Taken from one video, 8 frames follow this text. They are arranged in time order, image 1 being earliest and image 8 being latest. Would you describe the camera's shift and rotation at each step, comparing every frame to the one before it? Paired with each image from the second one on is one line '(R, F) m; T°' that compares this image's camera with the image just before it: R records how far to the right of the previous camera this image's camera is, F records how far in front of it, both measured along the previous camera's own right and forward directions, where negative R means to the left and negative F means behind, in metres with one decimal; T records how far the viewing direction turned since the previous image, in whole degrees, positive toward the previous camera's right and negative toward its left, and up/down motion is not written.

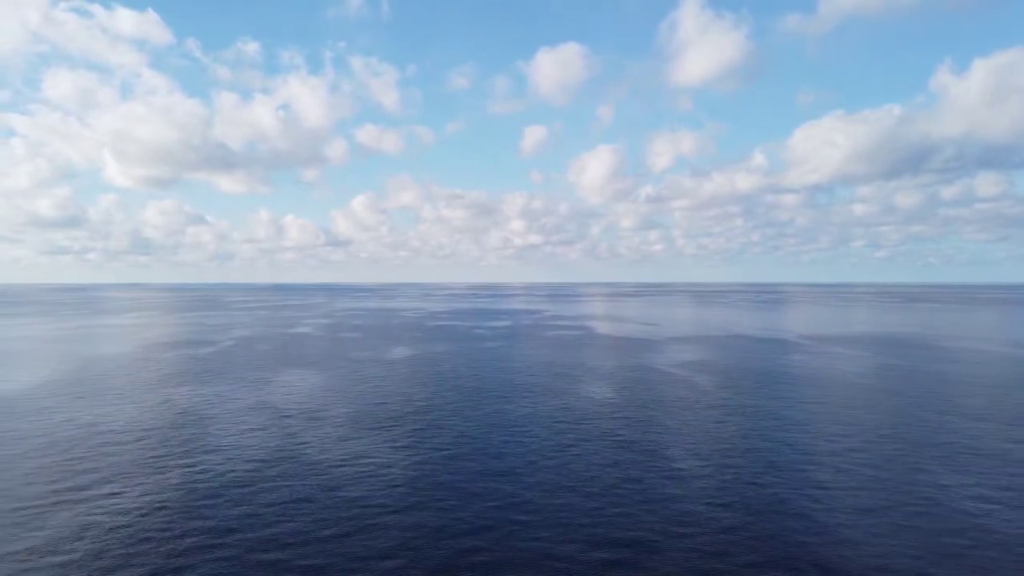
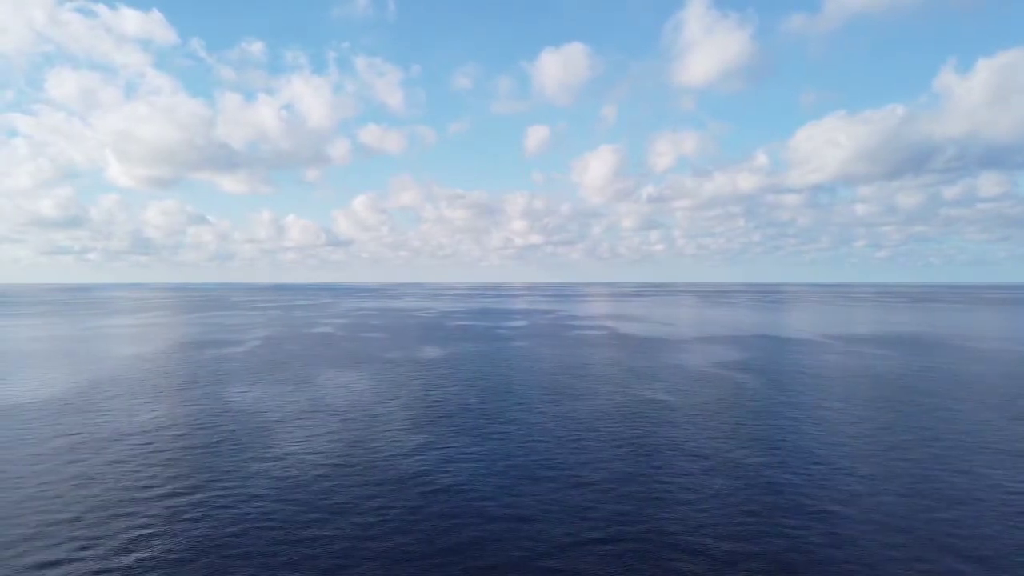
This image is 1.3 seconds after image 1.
(-5.0, +0.1) m; 0°
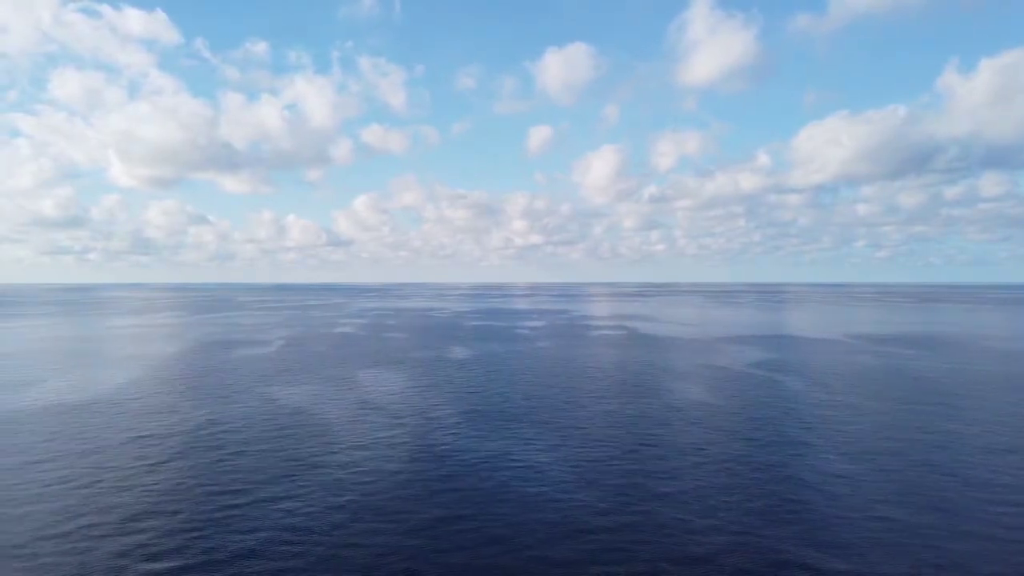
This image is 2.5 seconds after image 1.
(-4.7, +0.1) m; 0°
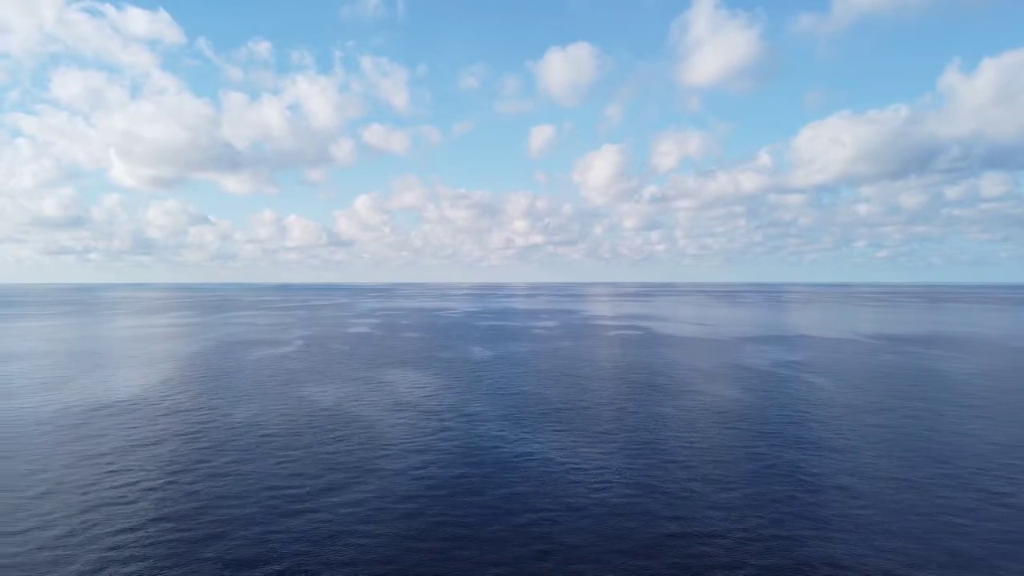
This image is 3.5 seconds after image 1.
(-3.5, +0.4) m; 0°
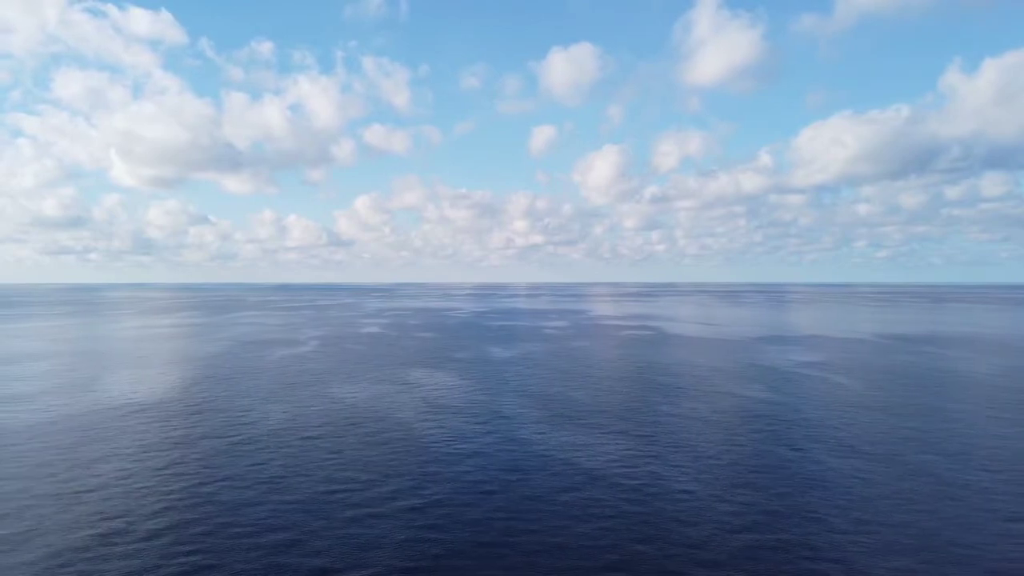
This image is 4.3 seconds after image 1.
(-3.0, 0.0) m; 0°
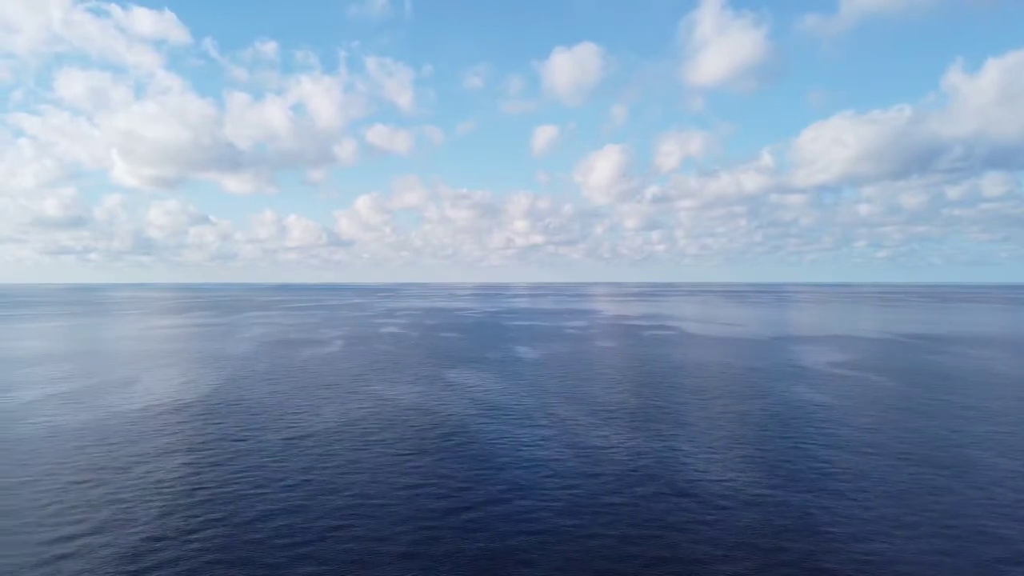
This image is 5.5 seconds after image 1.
(-4.8, +0.5) m; 0°
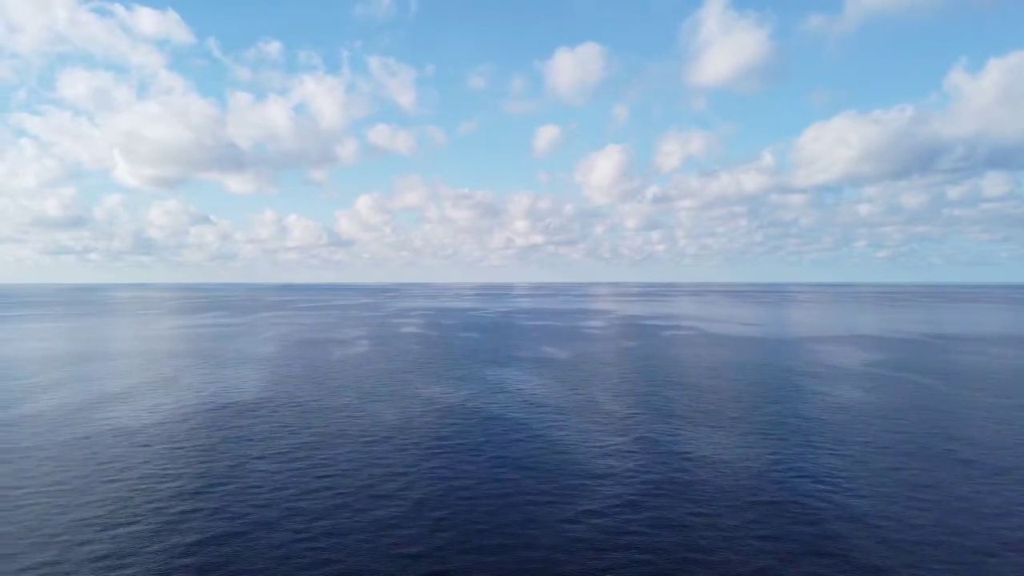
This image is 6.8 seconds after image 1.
(-4.8, -0.1) m; 0°
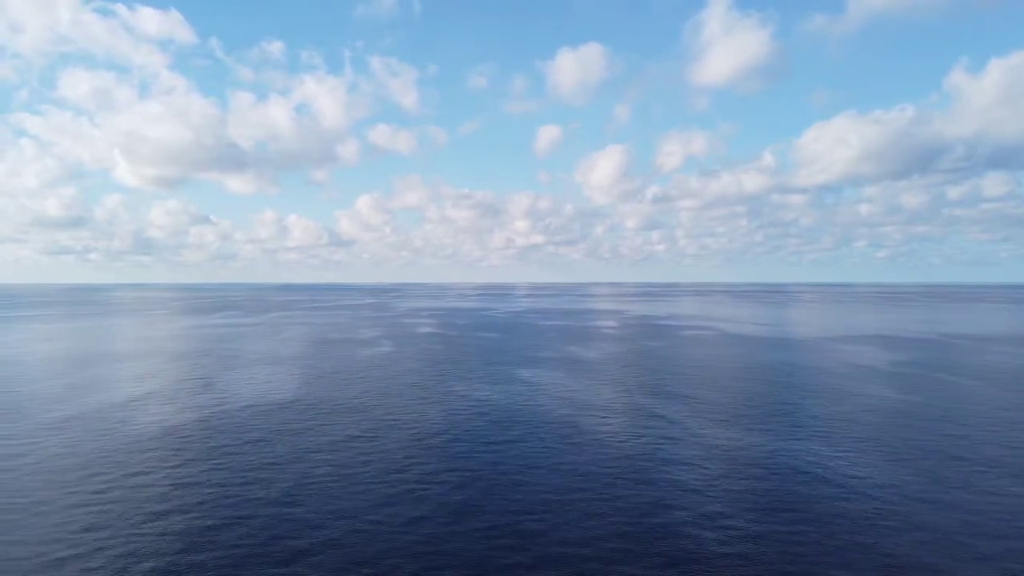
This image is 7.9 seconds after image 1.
(-3.9, +0.1) m; 0°
